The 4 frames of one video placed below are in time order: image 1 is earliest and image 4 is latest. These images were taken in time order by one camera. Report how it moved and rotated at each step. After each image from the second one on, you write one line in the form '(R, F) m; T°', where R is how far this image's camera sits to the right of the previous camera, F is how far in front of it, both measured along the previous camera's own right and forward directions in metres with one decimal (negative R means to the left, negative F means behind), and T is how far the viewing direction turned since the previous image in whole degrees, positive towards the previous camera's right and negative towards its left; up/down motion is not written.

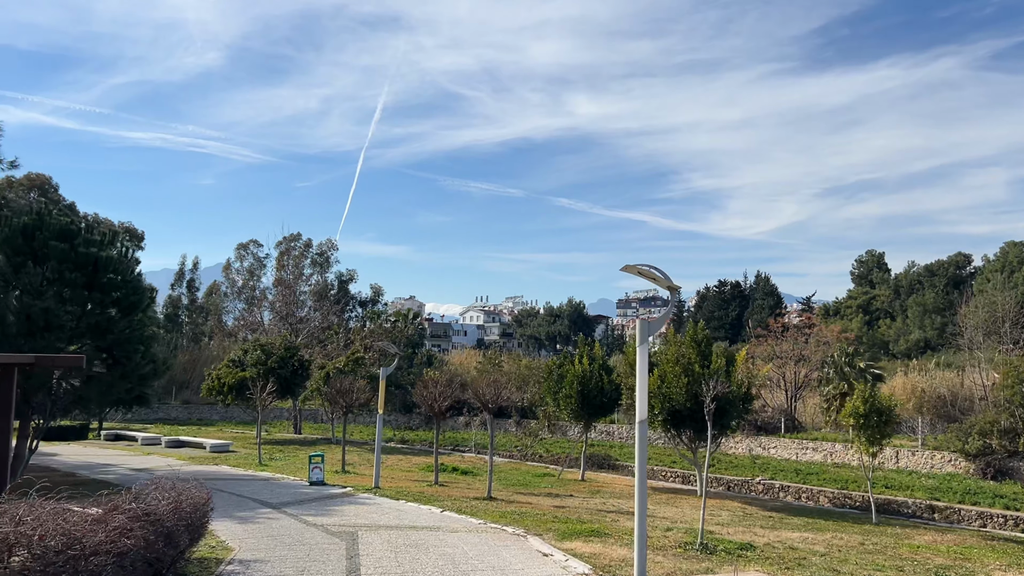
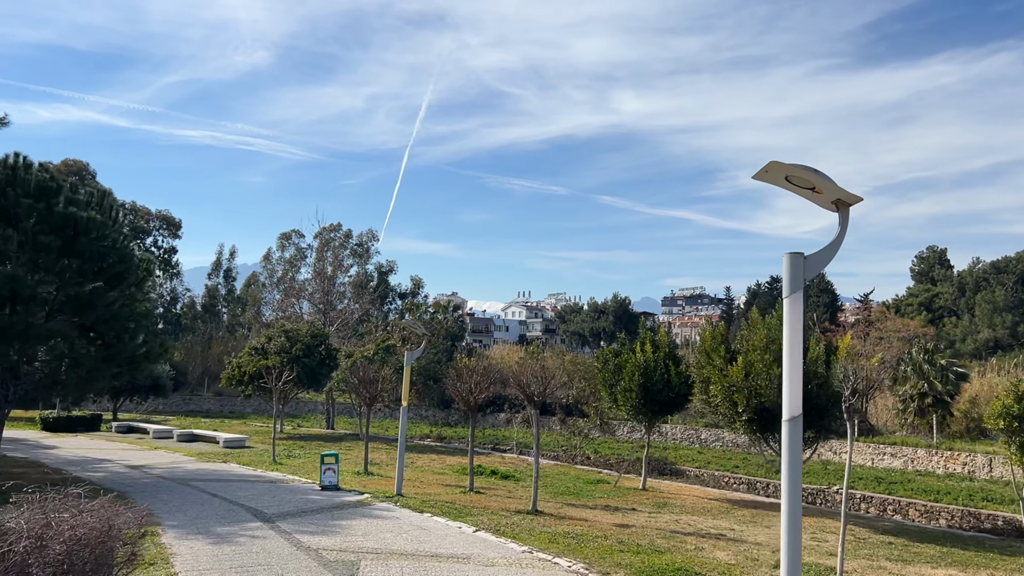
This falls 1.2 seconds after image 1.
(-0.1, +2.6) m; -3°
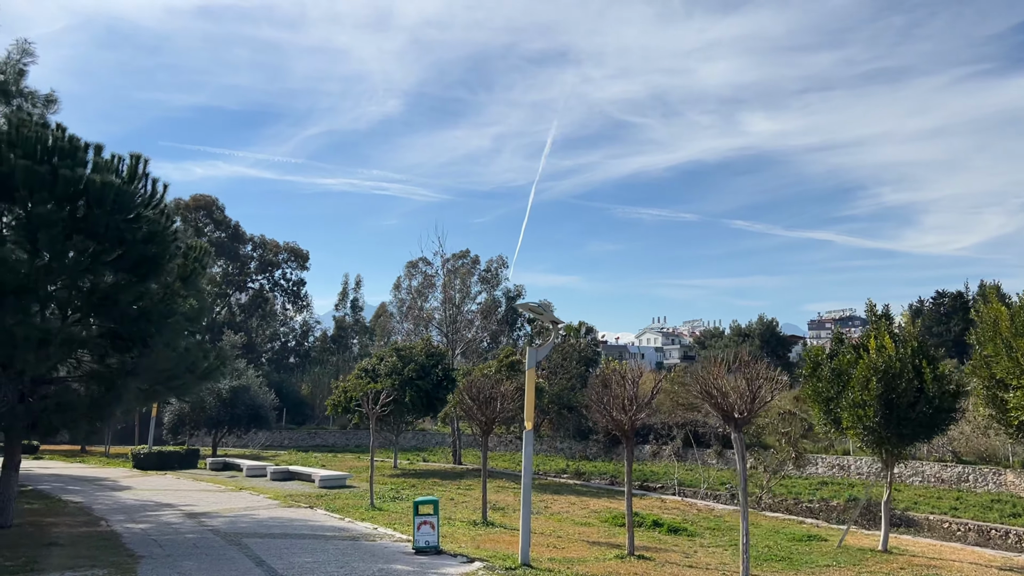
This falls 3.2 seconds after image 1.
(-0.4, +4.2) m; -9°
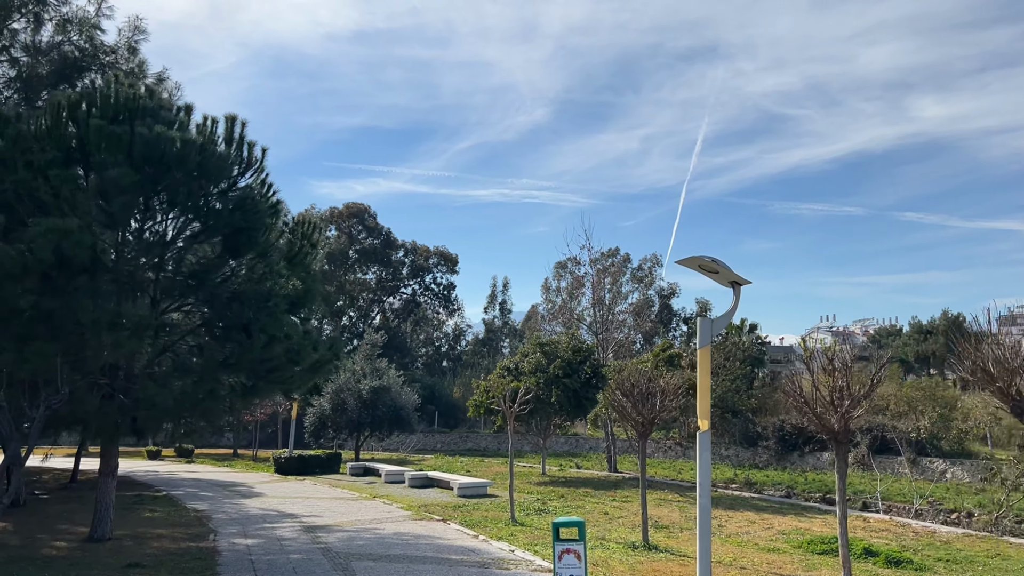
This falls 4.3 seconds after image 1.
(-0.1, +2.1) m; -10°
